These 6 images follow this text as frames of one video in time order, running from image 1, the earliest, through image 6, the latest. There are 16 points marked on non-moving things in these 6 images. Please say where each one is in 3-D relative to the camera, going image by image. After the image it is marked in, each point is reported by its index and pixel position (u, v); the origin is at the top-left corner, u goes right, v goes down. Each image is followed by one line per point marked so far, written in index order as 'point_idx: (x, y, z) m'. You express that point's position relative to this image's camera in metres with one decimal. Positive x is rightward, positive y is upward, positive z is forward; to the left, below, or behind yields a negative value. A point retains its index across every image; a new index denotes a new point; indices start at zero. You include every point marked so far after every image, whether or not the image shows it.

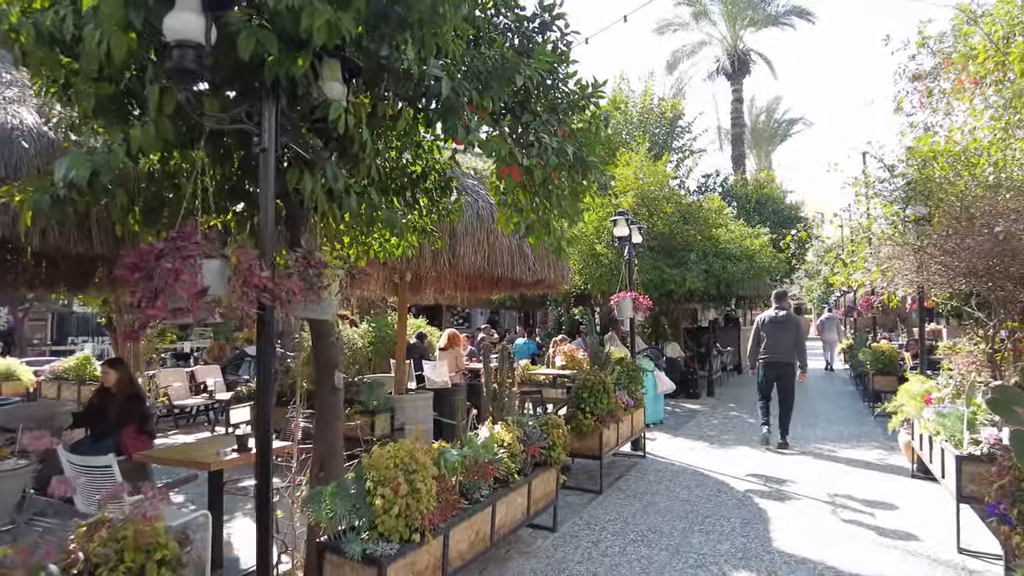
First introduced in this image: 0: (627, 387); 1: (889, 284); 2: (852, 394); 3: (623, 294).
0: (+1.2, -1.1, +7.2) m
1: (+4.1, +0.1, +7.4) m
2: (+6.9, -2.1, +13.7) m
3: (+1.4, -0.1, +8.3) m
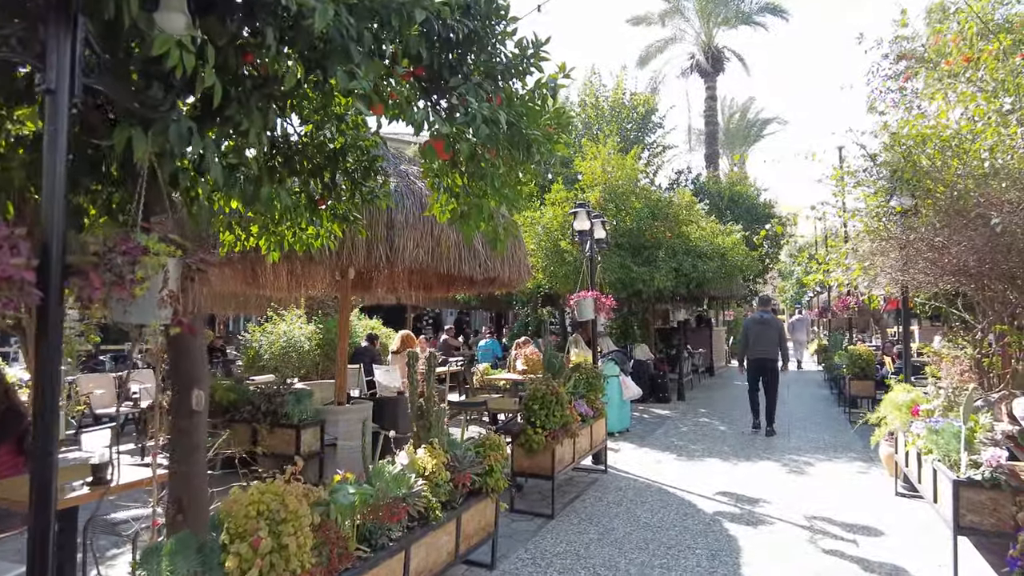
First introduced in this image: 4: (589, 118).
0: (+0.7, -1.1, +6.5) m
1: (+3.6, +0.1, +6.8) m
2: (+6.1, -2.1, +13.2) m
3: (+0.8, -0.1, +7.6) m
4: (+2.1, +4.5, +18.2) m
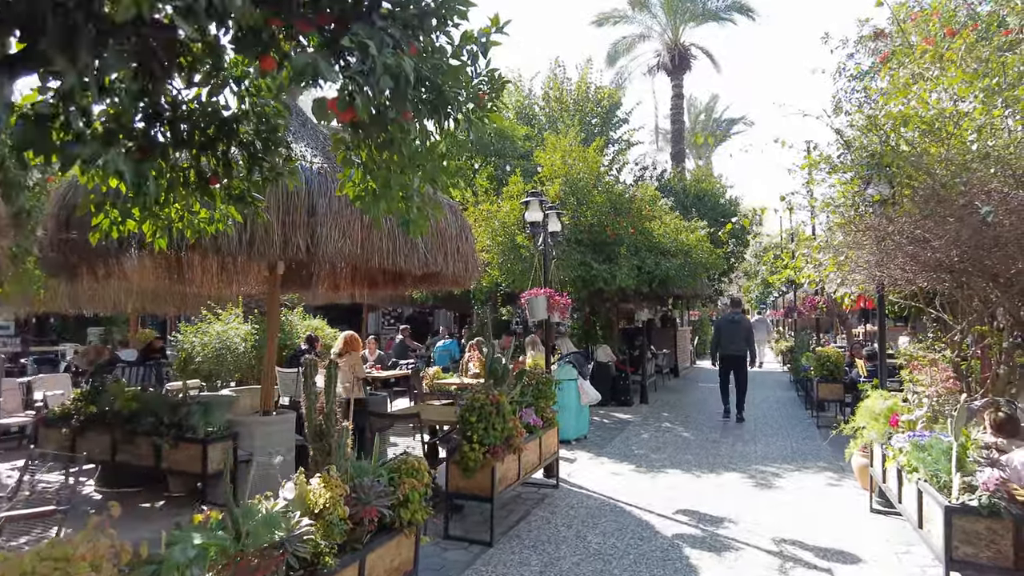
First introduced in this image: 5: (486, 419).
0: (+0.2, -1.0, +5.9) m
1: (+3.0, +0.1, +6.3) m
2: (+5.3, -2.1, +12.8) m
3: (+0.3, 0.0, +7.0) m
4: (+1.0, +4.6, +17.6) m
5: (-0.2, -0.9, +4.8) m
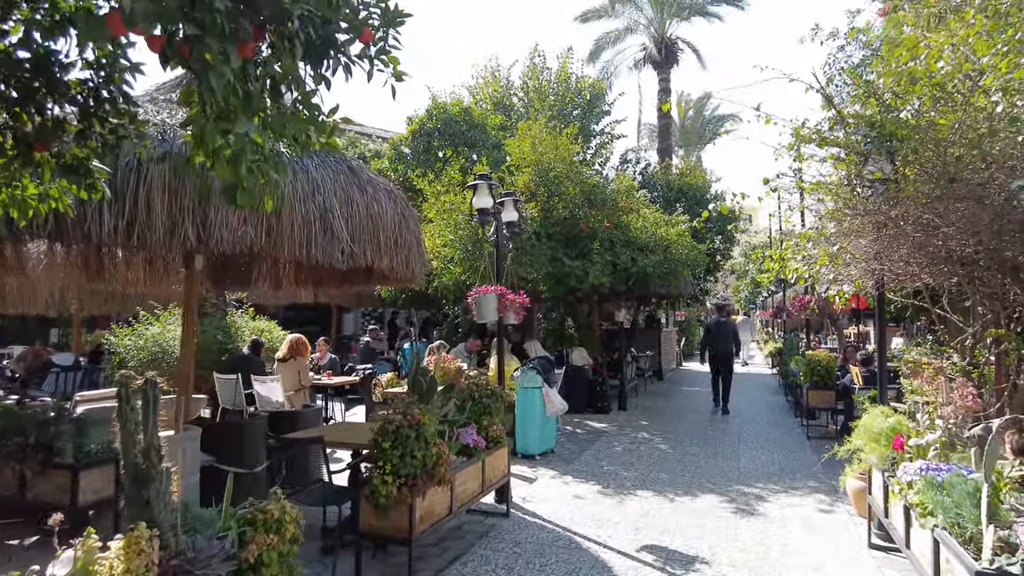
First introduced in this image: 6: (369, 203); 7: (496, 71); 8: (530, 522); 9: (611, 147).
0: (-0.3, -1.0, +5.0) m
1: (+2.6, +0.1, +5.4) m
2: (+4.7, -2.1, +11.9) m
3: (-0.2, 0.0, +6.1) m
4: (+0.4, +4.6, +16.8) m
5: (-0.6, -0.9, +4.0) m
6: (-1.2, +0.7, +5.6) m
7: (-0.4, +5.7, +17.8) m
8: (+0.1, -1.9, +5.4) m
9: (+2.6, +3.8, +18.1) m
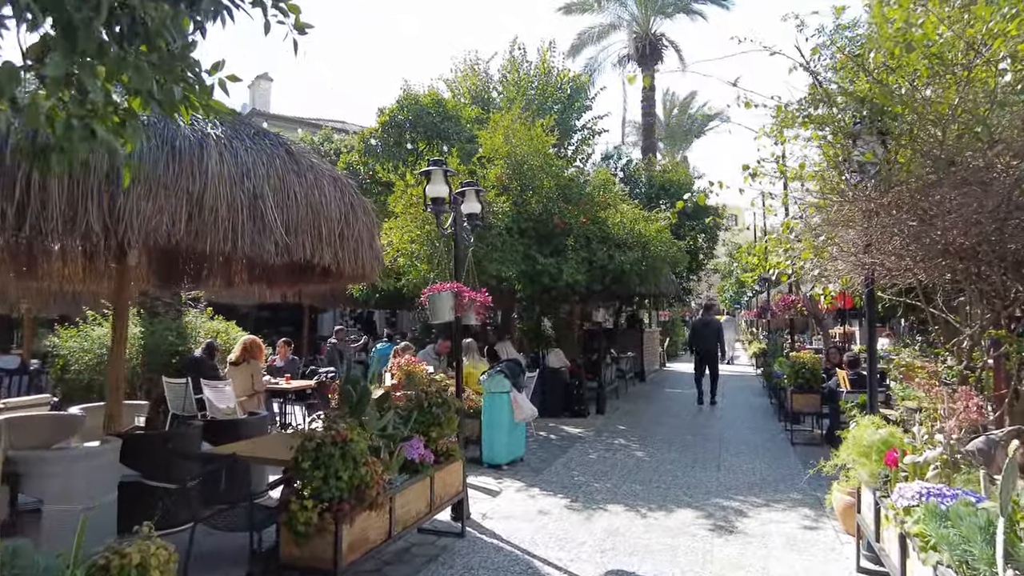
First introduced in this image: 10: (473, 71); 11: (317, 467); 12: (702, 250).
0: (-0.6, -1.0, +4.5) m
1: (+2.3, +0.1, +5.0) m
2: (+4.3, -2.1, +11.5) m
3: (-0.6, 0.0, +5.6) m
4: (-0.1, +4.6, +16.3) m
5: (-0.9, -0.9, +3.4) m
6: (-1.5, +0.7, +5.0) m
7: (-0.9, +5.7, +17.2) m
8: (-0.2, -1.9, +4.9) m
9: (+2.1, +3.8, +17.6) m
10: (-1.0, +5.3, +16.5) m
11: (-1.0, -0.9, +3.4) m
12: (+5.0, +1.0, +17.9) m
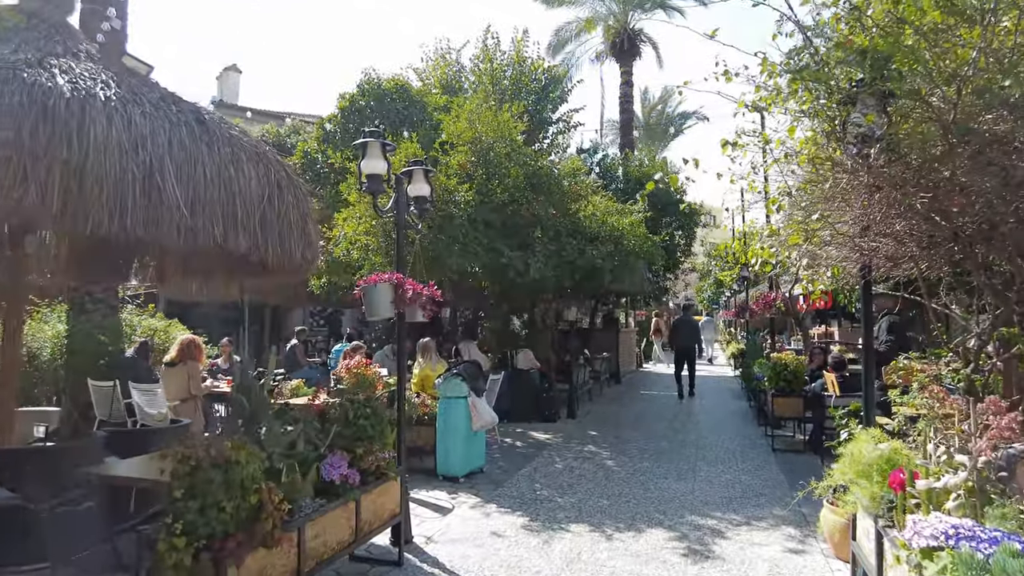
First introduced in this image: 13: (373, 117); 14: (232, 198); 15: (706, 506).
0: (-0.9, -0.9, +3.8) m
1: (+1.9, +0.2, +4.4) m
2: (+3.8, -2.0, +11.0) m
3: (-0.9, +0.1, +4.9) m
4: (-0.7, +4.7, +15.6) m
5: (-1.2, -0.8, +2.7) m
6: (-1.8, +0.8, +4.3) m
7: (-1.6, +5.7, +16.6) m
8: (-0.5, -1.8, +4.3) m
9: (+1.4, +3.8, +17.0) m
10: (-1.6, +5.3, +15.8) m
11: (-1.3, -0.8, +2.8) m
12: (+4.3, +1.0, +17.4) m
13: (-2.3, +2.9, +11.4) m
14: (-1.8, +0.6, +4.4) m
15: (+1.7, -1.8, +5.8) m
